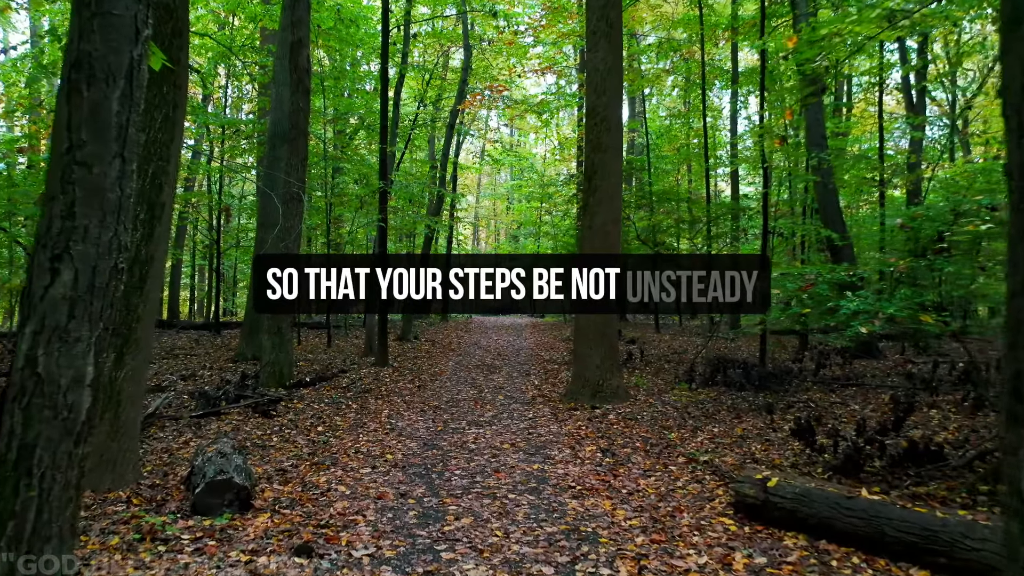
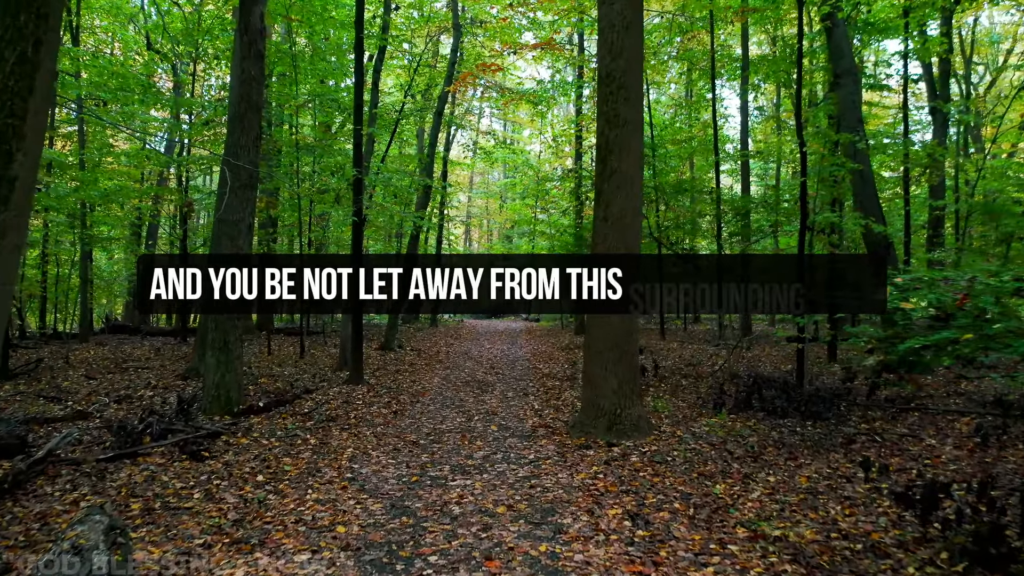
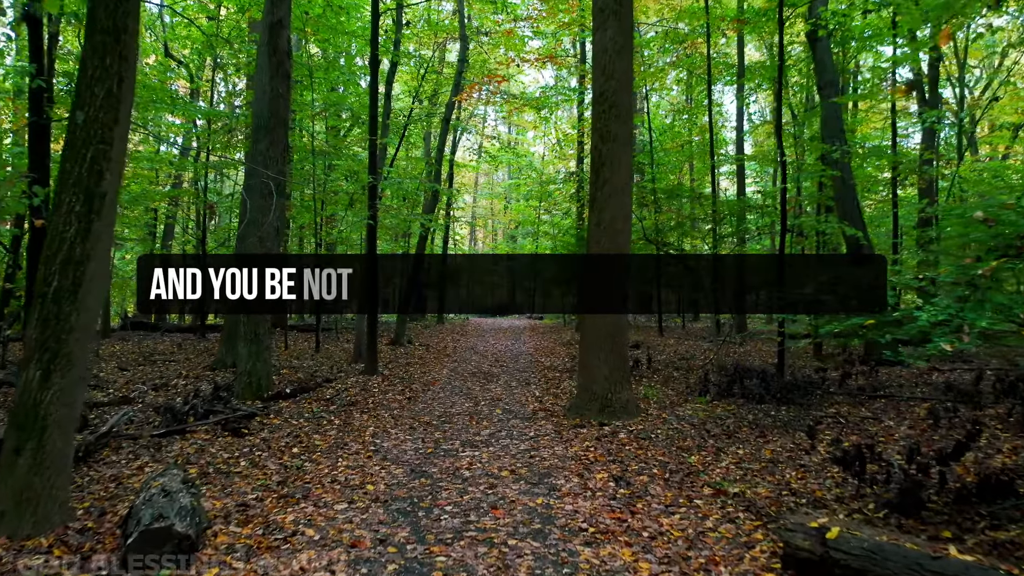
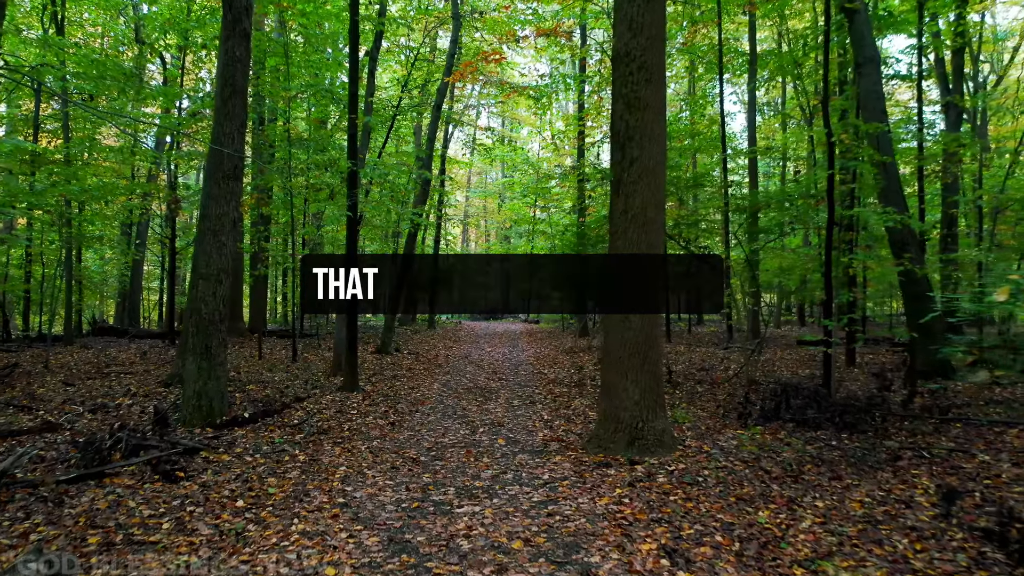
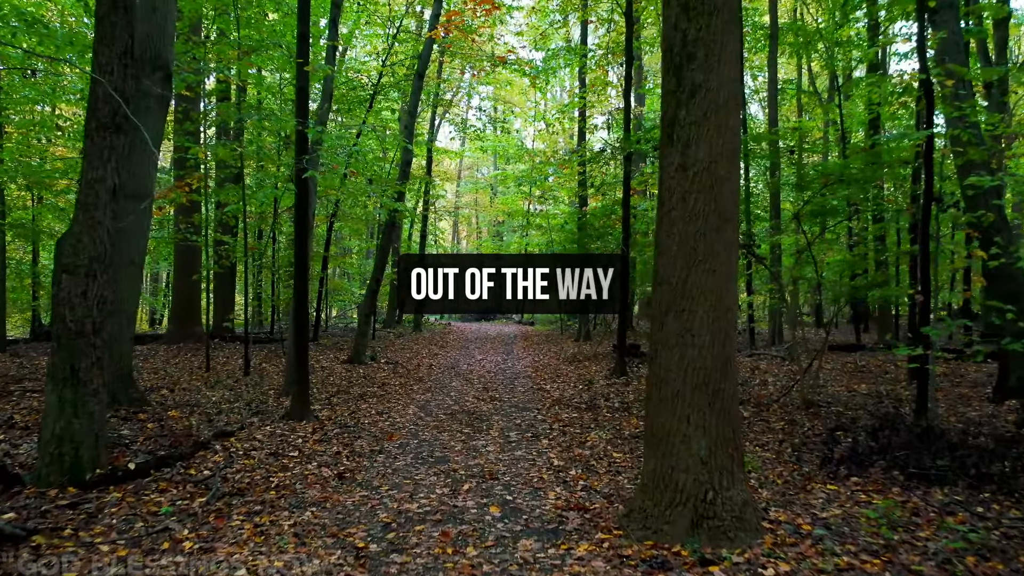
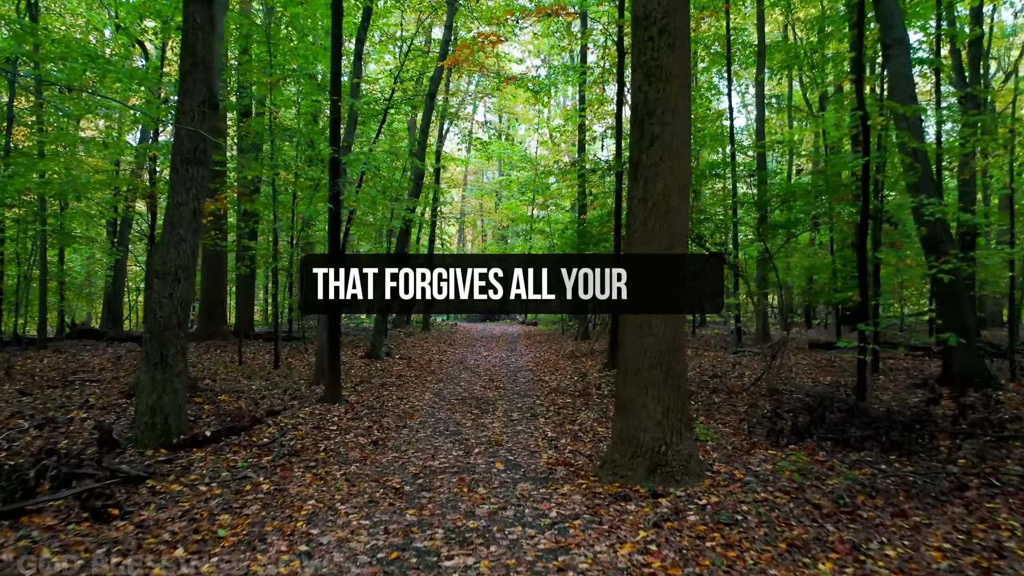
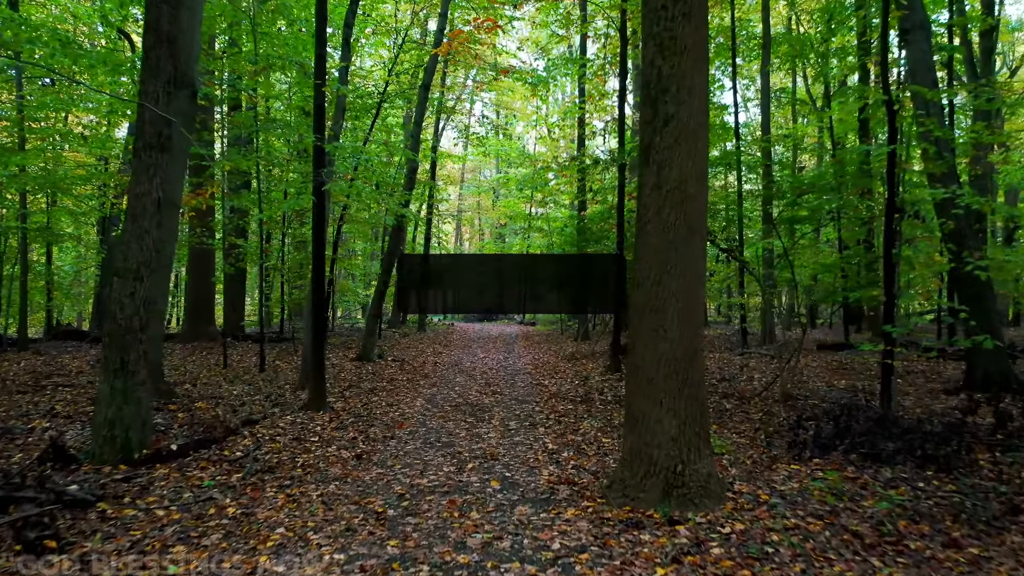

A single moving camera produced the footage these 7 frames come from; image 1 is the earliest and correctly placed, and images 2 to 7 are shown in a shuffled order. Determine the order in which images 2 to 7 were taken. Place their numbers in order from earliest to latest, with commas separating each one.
3, 2, 4, 6, 7, 5
